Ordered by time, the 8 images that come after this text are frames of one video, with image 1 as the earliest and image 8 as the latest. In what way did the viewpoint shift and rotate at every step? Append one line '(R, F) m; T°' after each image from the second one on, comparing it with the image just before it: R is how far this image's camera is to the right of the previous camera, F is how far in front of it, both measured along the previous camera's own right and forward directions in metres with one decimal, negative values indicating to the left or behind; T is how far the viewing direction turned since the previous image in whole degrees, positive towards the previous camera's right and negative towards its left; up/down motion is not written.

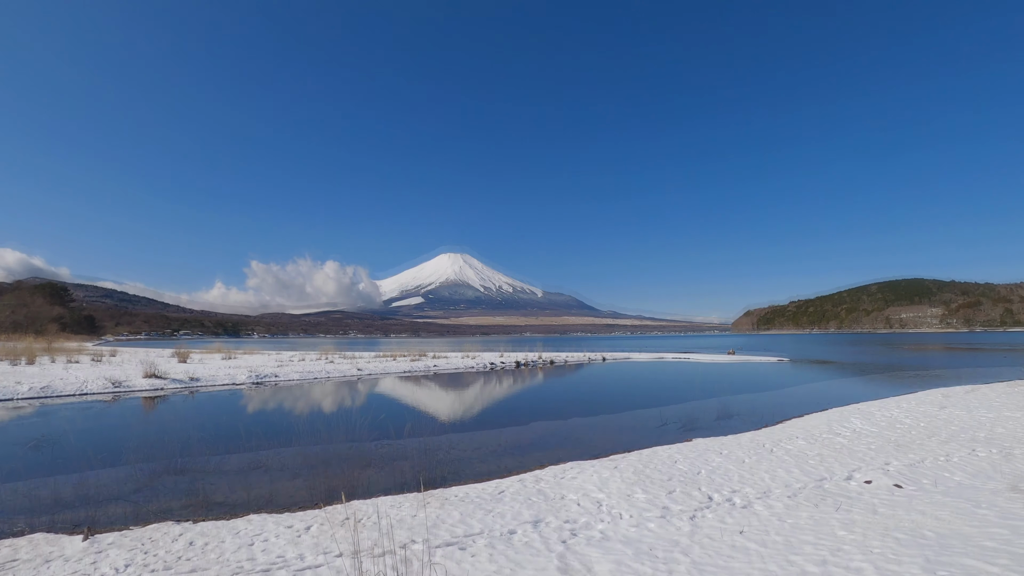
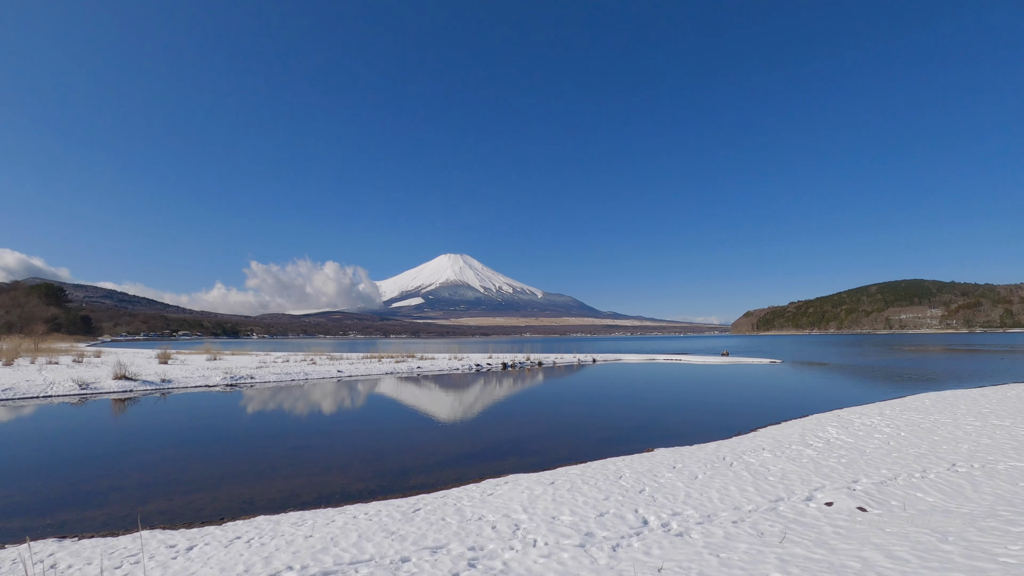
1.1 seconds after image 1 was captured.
(+1.2, +0.8) m; 0°
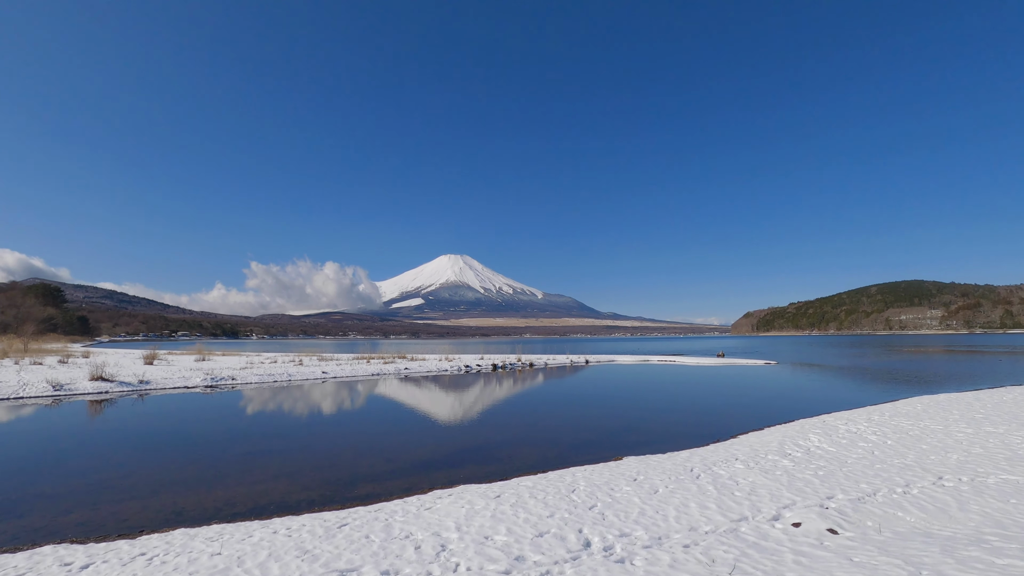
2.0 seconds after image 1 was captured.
(+0.9, +0.6) m; 0°
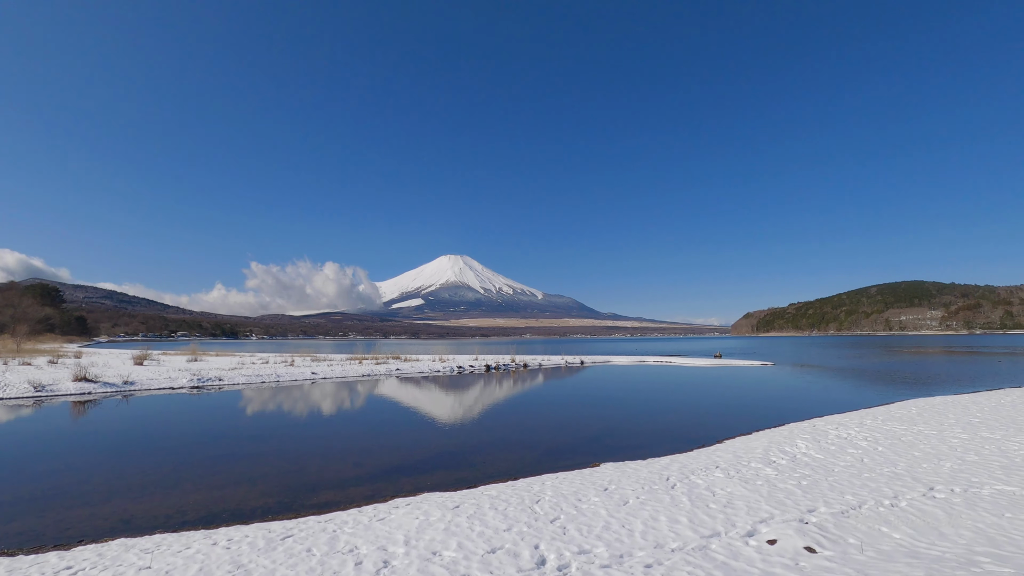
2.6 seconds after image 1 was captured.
(+0.6, +0.4) m; 0°
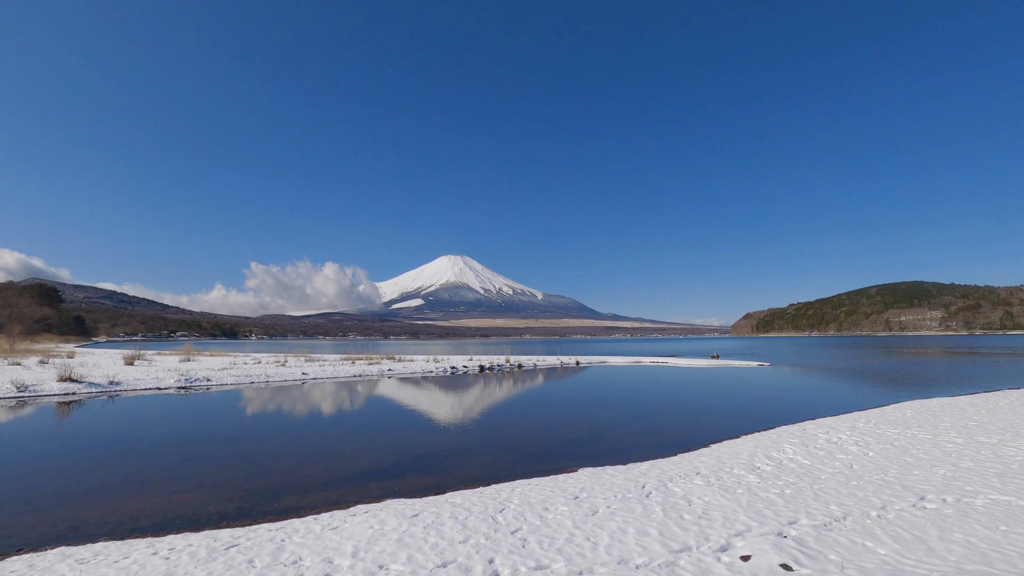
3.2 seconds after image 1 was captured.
(+0.5, +0.4) m; 0°
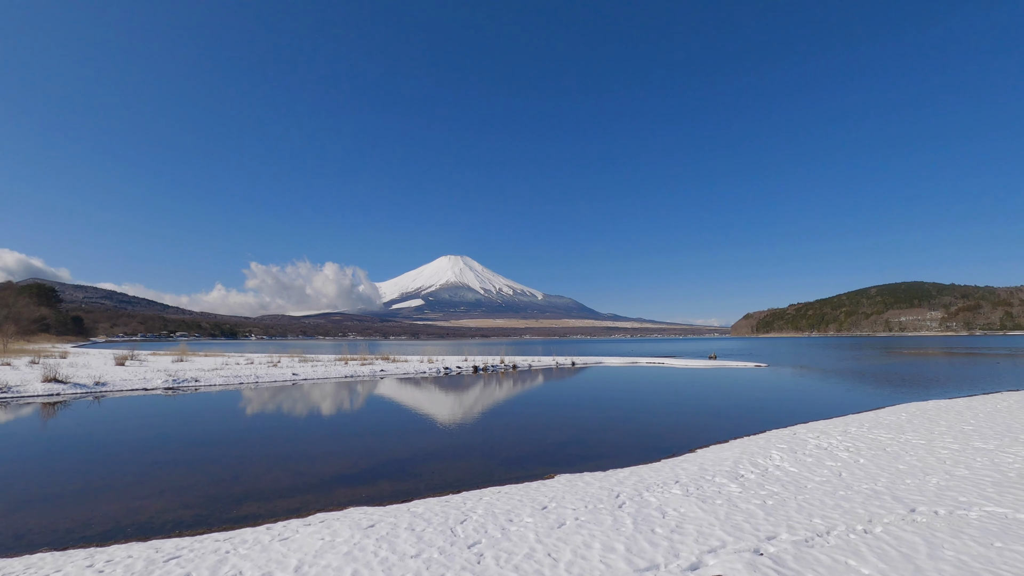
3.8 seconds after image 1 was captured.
(+0.5, +0.4) m; 0°
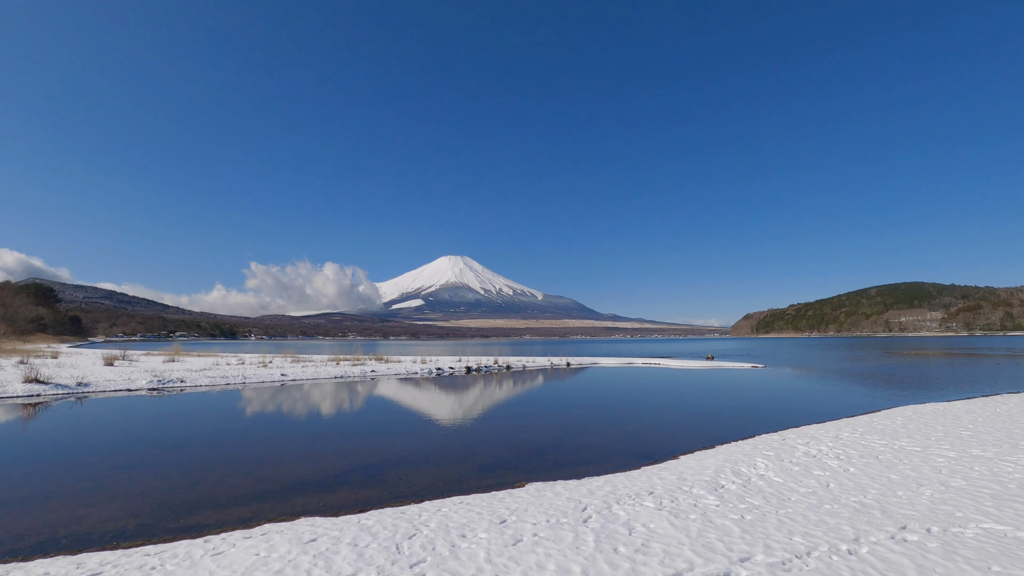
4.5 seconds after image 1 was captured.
(+0.6, +0.5) m; 0°
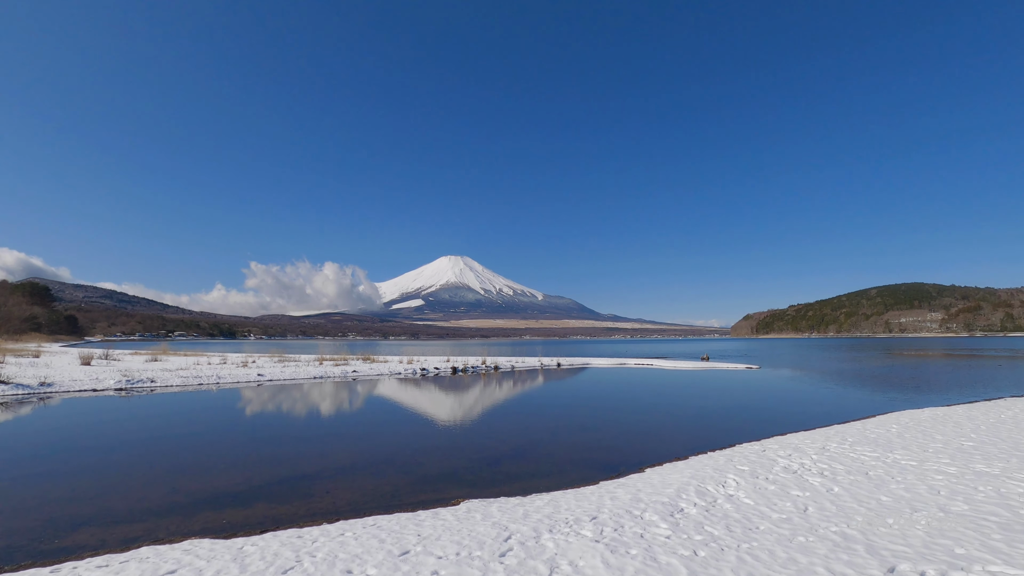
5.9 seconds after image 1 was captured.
(+1.0, +1.0) m; 0°
